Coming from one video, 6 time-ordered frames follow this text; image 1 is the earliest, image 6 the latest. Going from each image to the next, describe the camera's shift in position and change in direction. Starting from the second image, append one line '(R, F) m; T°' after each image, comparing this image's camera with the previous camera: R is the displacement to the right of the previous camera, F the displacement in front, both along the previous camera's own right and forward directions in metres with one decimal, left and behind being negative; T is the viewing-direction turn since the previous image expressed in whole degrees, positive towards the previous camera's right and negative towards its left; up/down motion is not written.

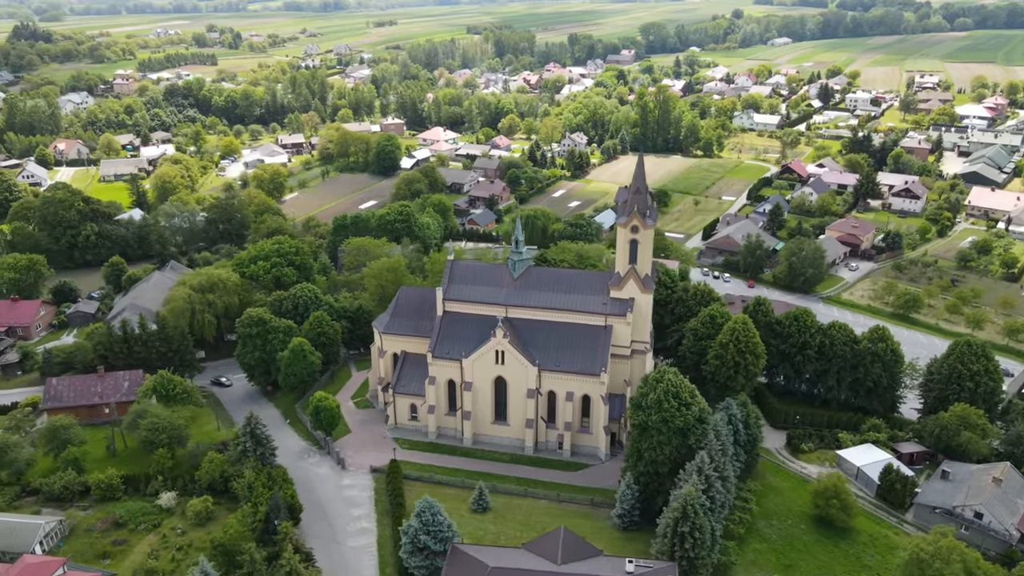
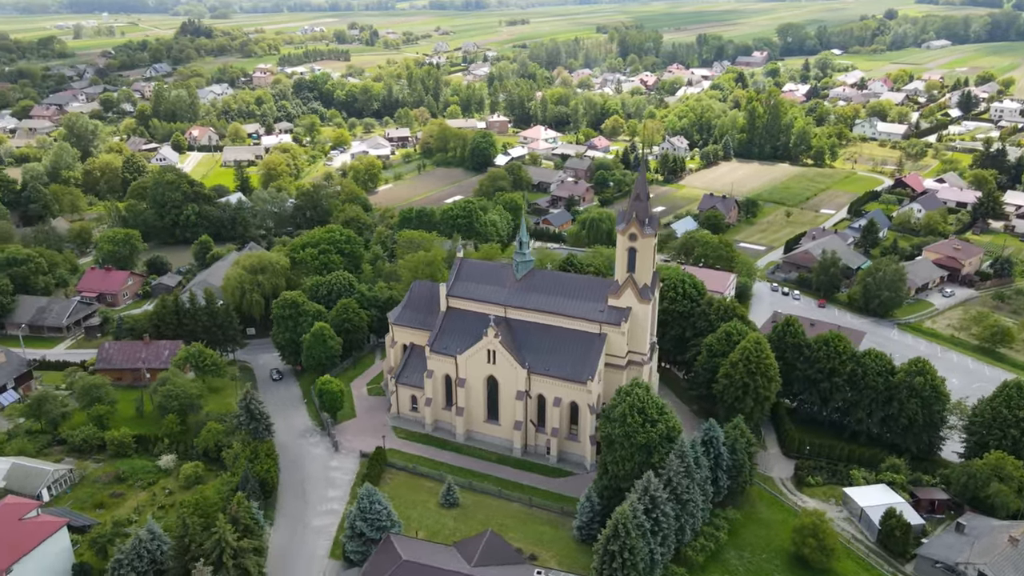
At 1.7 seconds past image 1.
(+8.4, +0.8) m; -10°
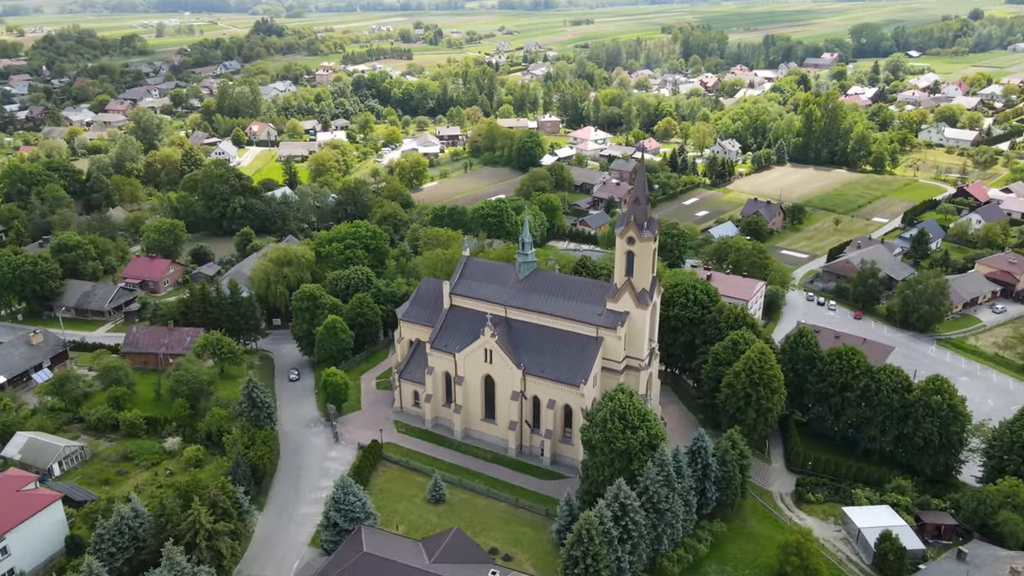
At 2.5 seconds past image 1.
(+4.1, +0.2) m; -5°
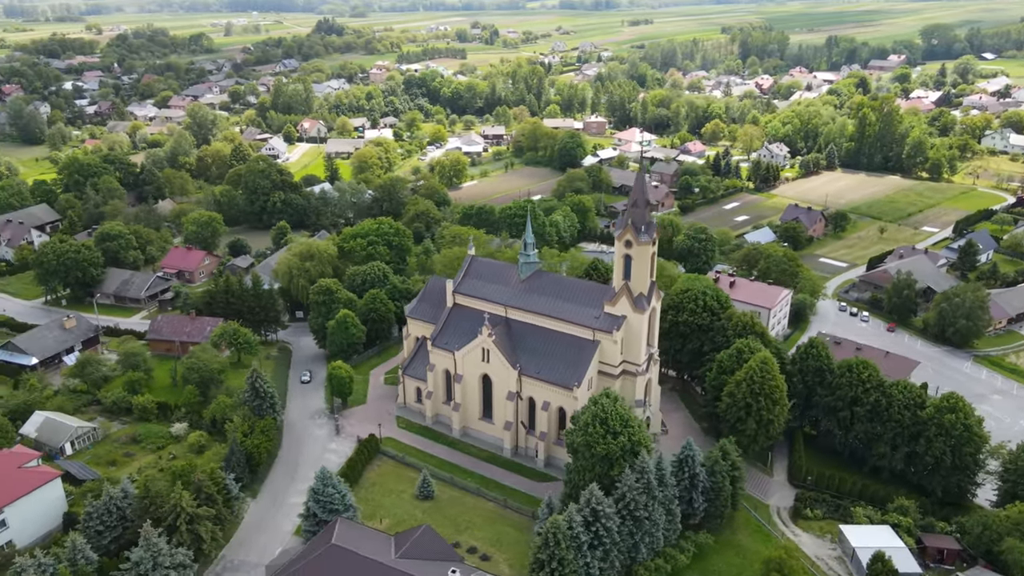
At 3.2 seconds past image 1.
(+3.7, +0.1) m; -4°
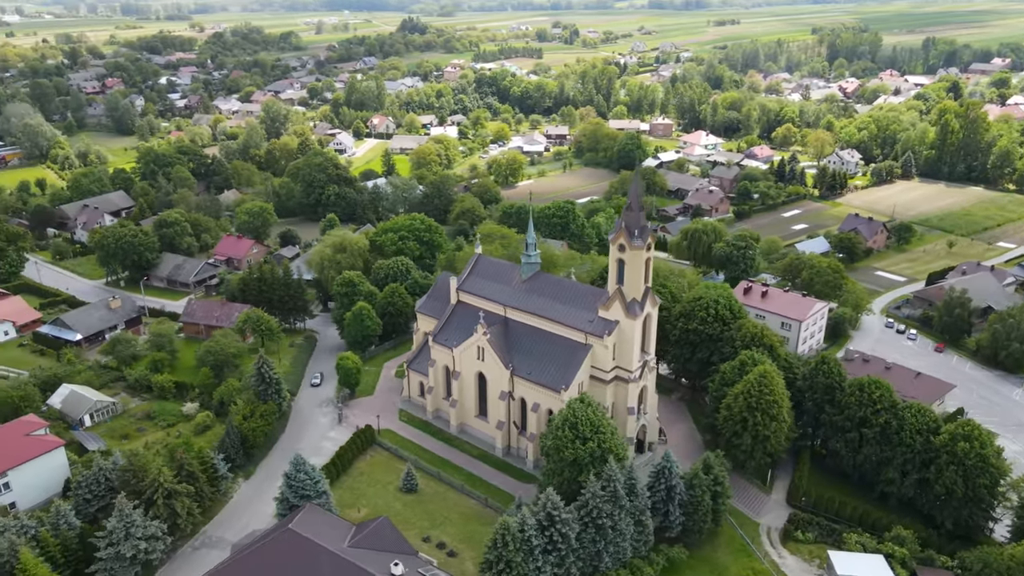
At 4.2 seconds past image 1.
(+5.3, +0.3) m; -6°
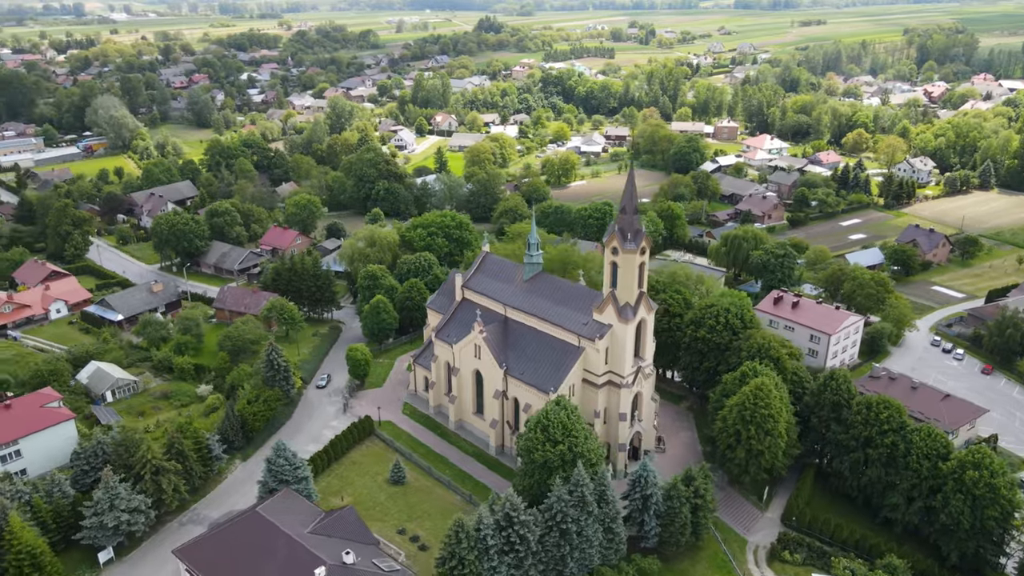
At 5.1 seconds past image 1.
(+4.9, +0.3) m; -6°
